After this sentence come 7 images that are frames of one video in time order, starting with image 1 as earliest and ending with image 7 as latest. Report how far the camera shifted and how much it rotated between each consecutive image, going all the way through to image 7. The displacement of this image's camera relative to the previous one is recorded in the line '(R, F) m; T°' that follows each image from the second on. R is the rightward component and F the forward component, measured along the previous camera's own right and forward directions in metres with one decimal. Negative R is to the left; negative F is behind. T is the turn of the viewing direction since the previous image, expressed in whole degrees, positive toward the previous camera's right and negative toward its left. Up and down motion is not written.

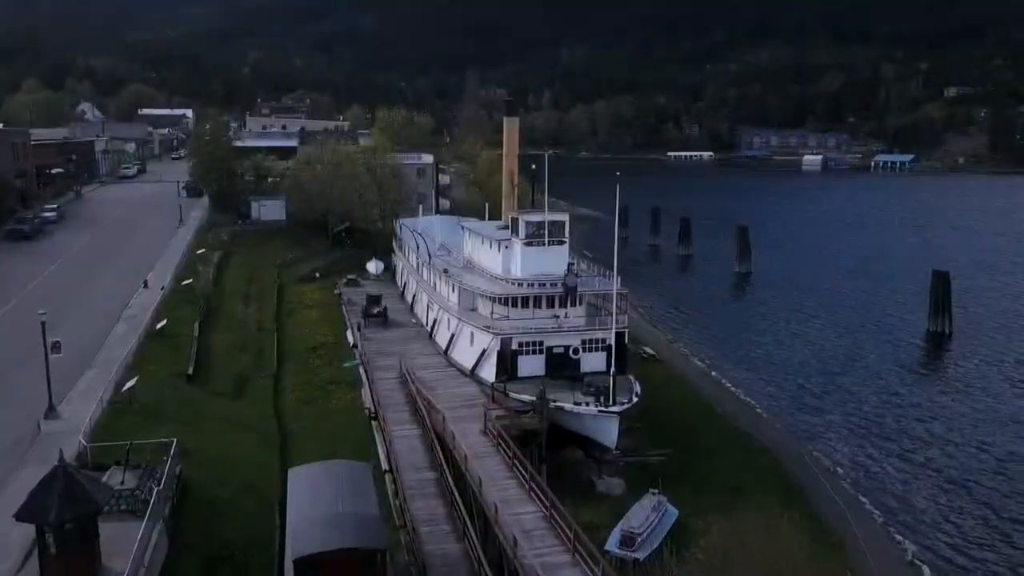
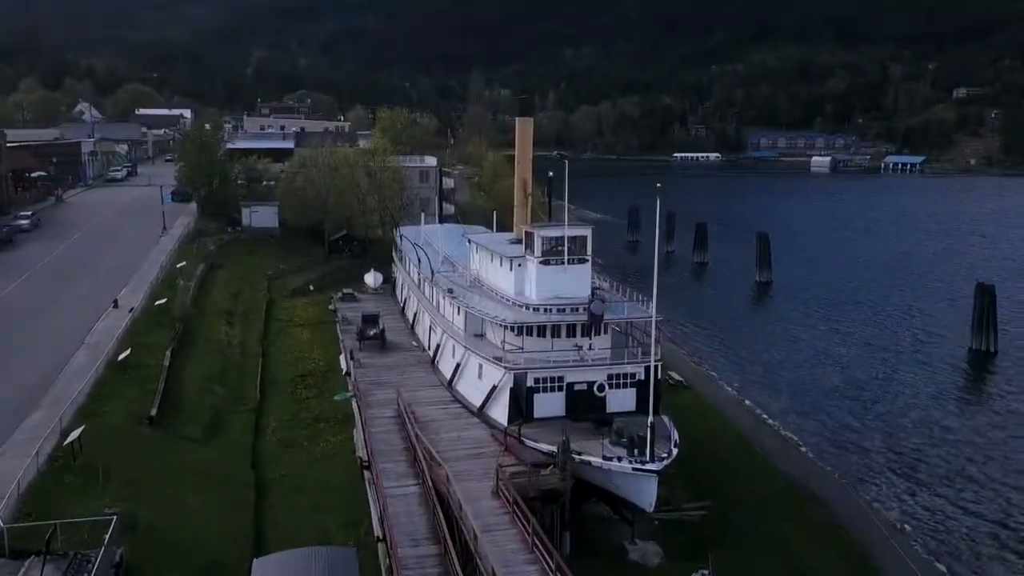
(-0.4, +3.8) m; 0°
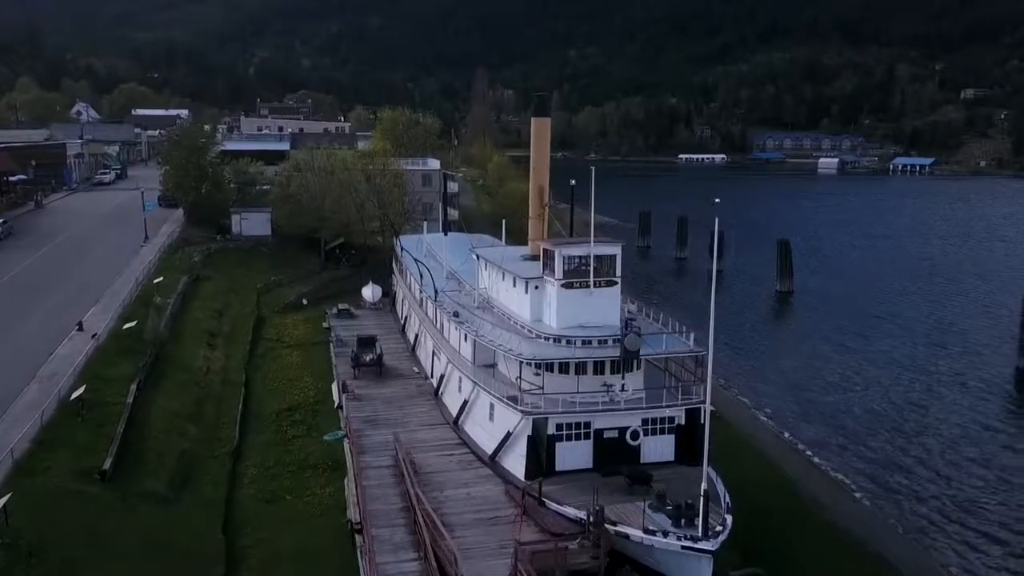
(-0.5, +3.6) m; 0°
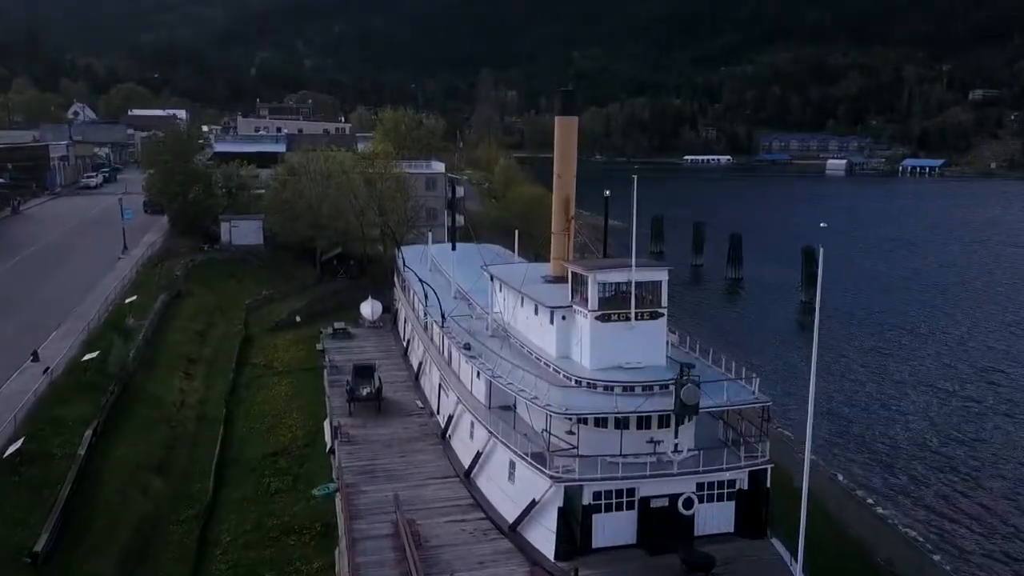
(-0.6, +3.7) m; 0°
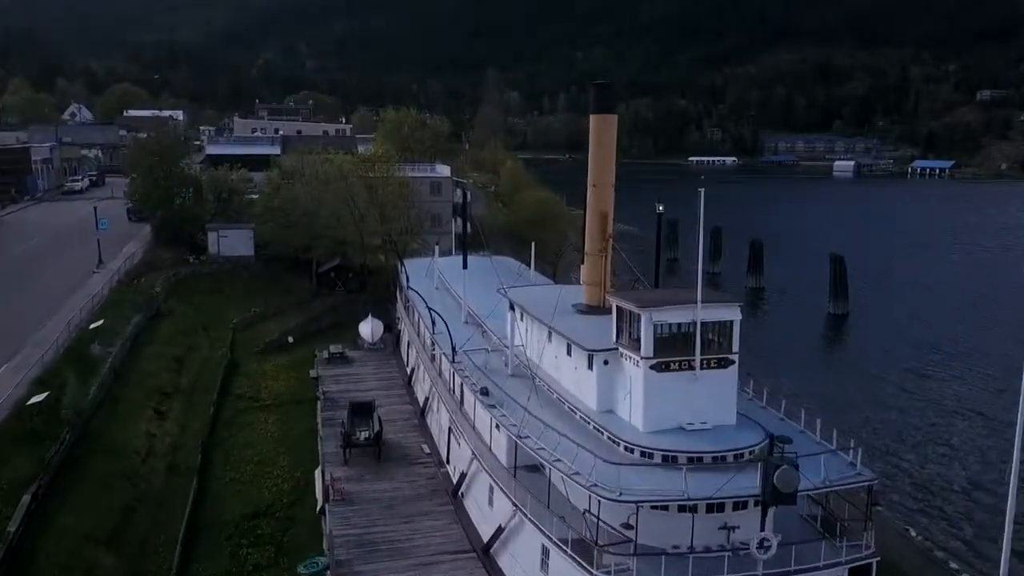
(-0.7, +3.7) m; 0°
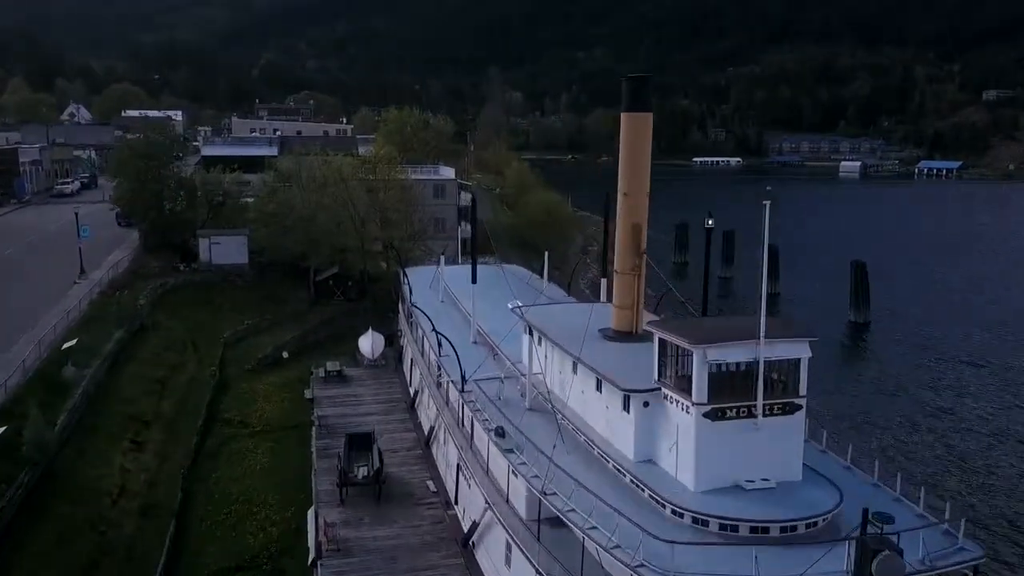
(-0.4, +2.4) m; 0°
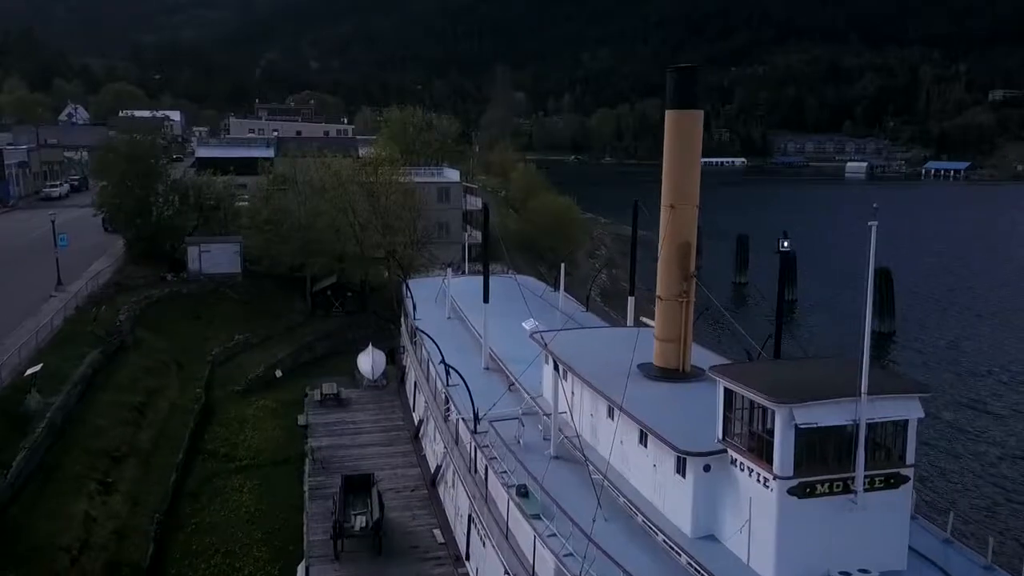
(-0.5, +2.6) m; 0°
